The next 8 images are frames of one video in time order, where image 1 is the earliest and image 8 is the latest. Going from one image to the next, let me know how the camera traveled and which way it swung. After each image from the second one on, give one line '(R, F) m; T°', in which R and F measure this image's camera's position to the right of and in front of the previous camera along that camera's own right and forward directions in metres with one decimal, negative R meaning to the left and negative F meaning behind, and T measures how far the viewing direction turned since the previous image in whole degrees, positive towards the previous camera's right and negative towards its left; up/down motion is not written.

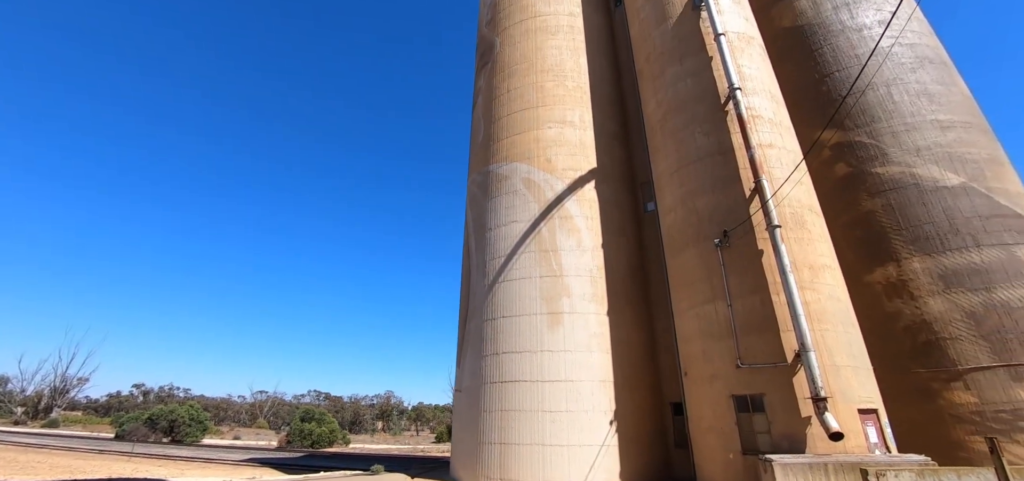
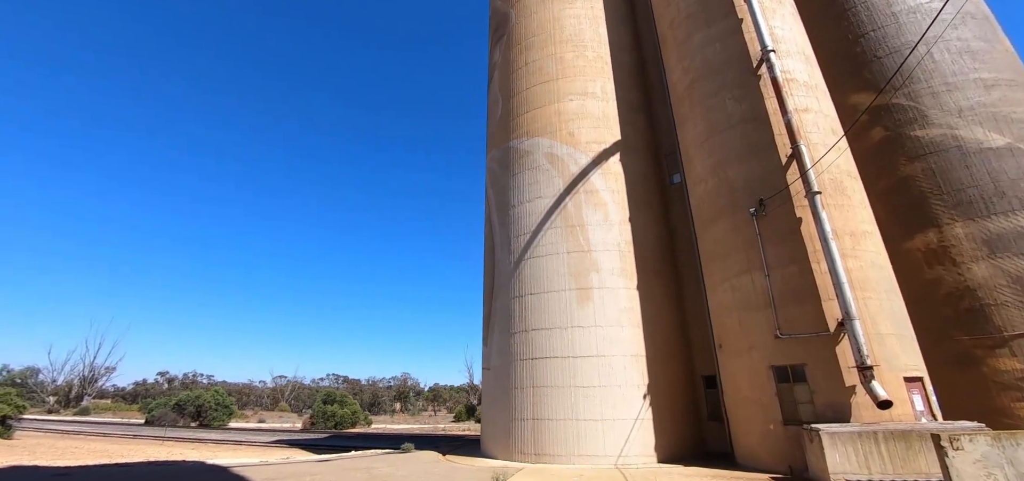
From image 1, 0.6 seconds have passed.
(-0.7, +0.3) m; -1°
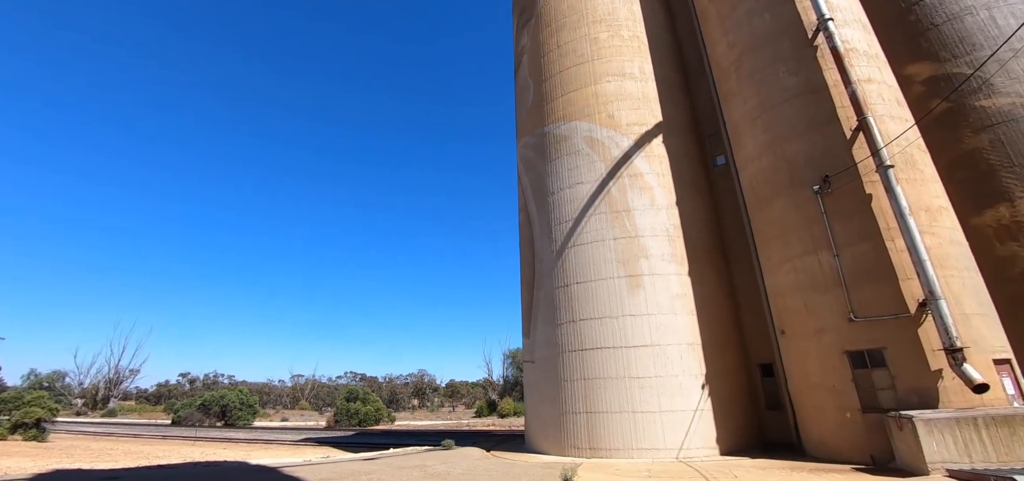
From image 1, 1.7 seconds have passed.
(-1.4, +0.6) m; -1°
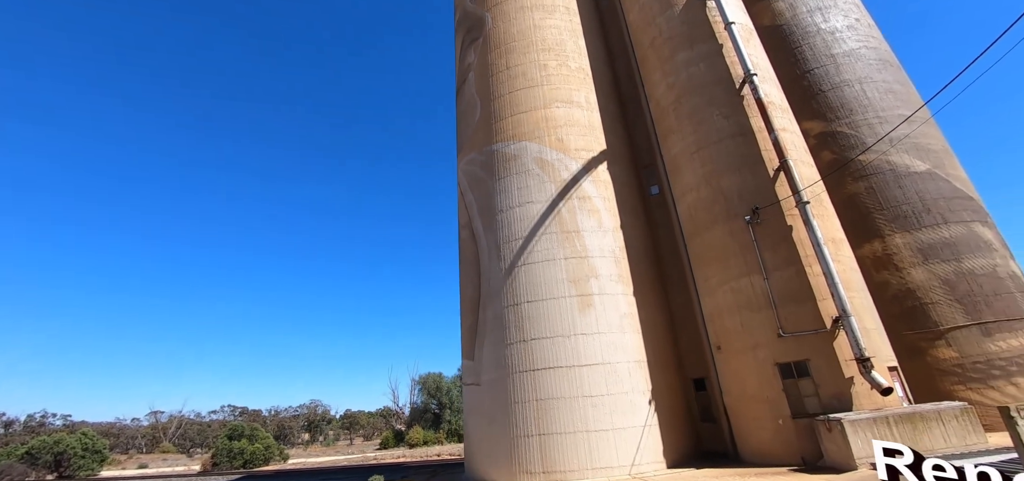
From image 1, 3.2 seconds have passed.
(-2.0, +0.5) m; +13°
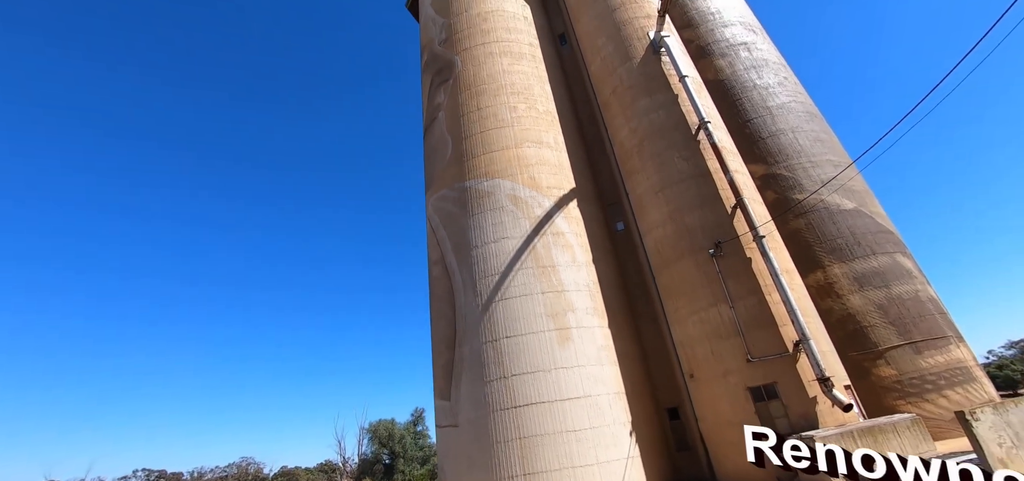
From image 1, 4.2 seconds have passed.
(-1.3, -0.1) m; +7°
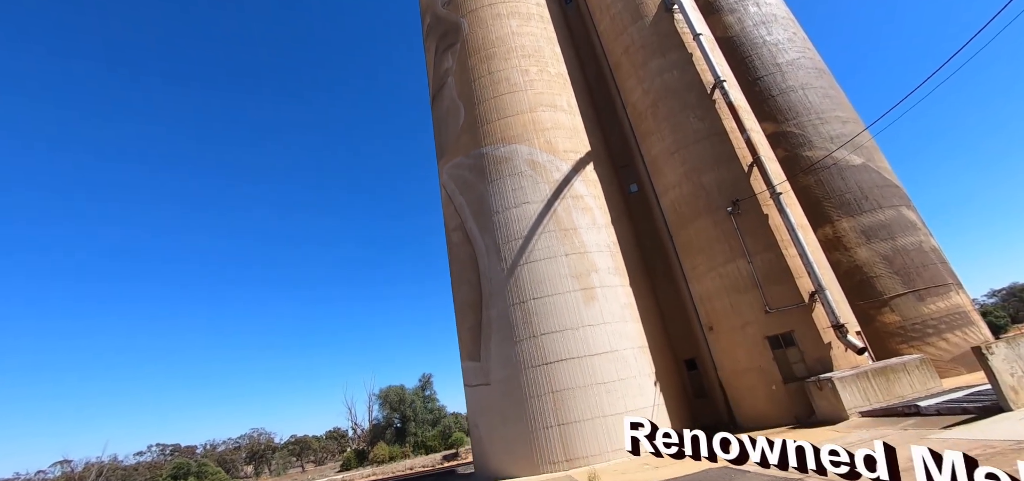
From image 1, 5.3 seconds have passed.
(-1.3, -0.3) m; +1°
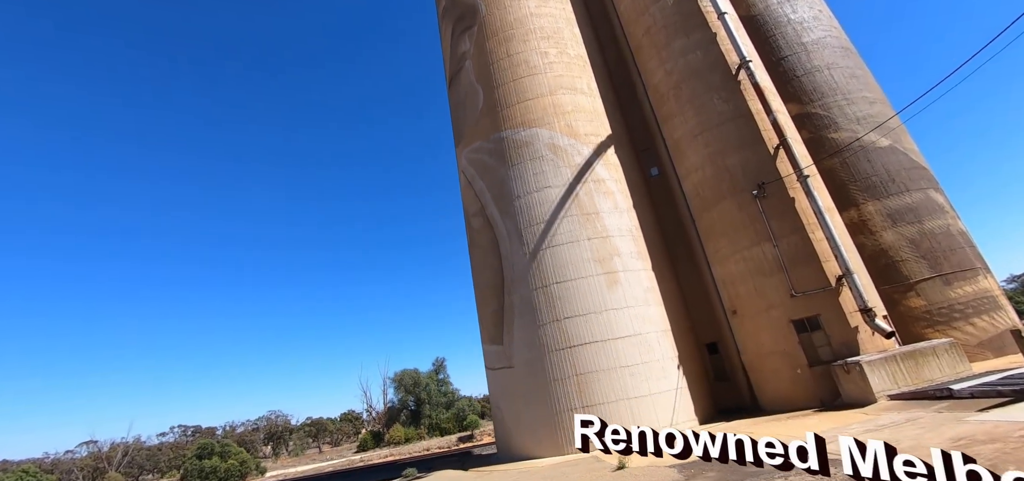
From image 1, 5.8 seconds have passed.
(-0.6, 0.0) m; -1°
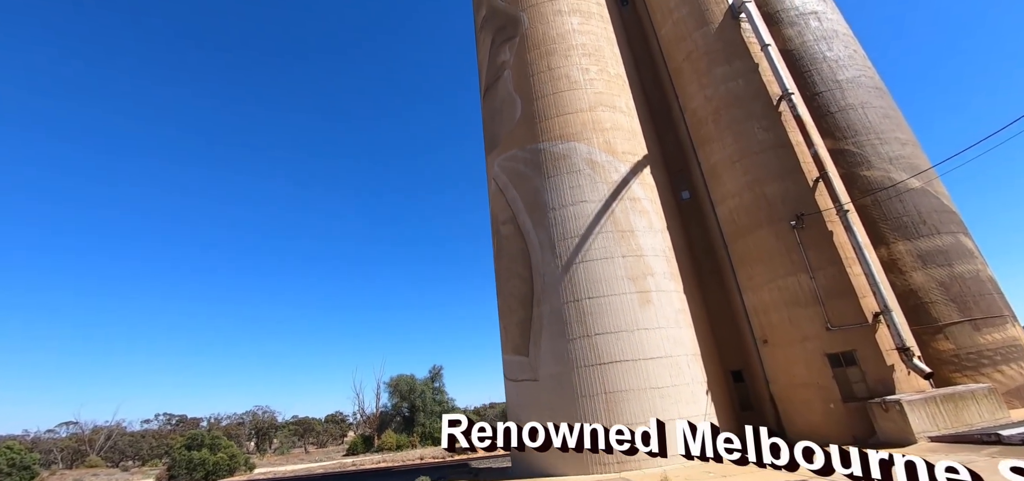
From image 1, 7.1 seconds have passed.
(-1.5, +0.2) m; +1°
